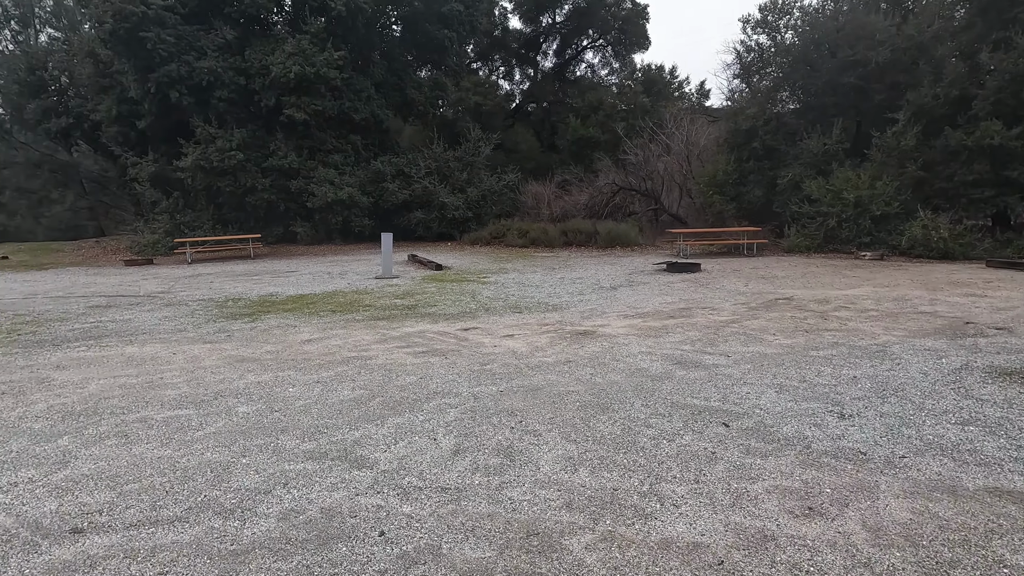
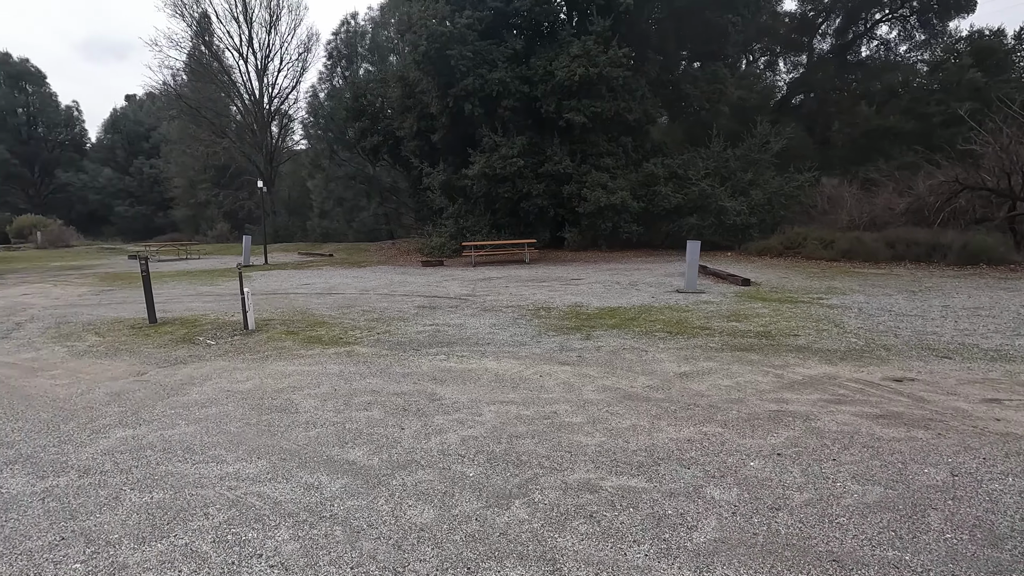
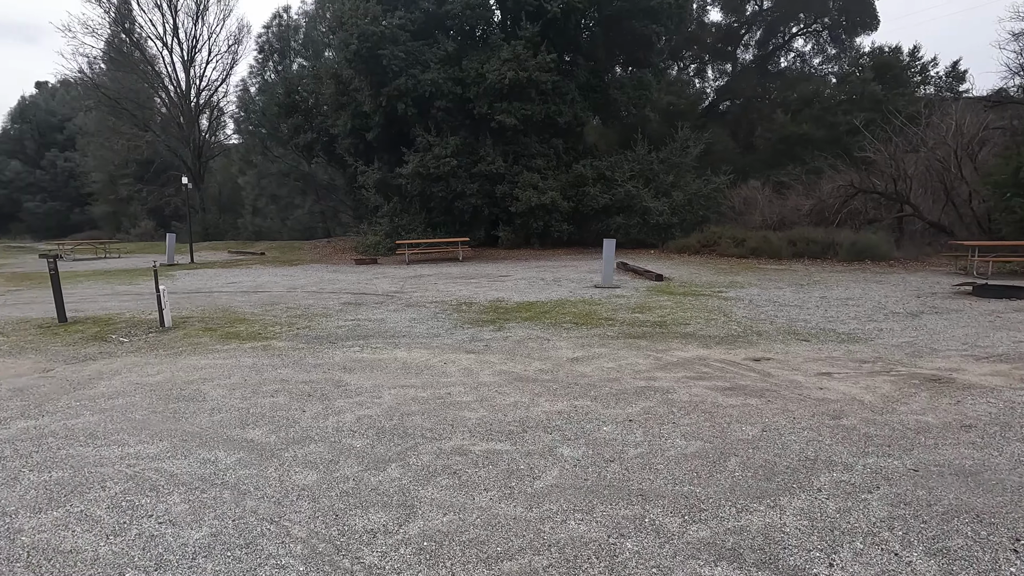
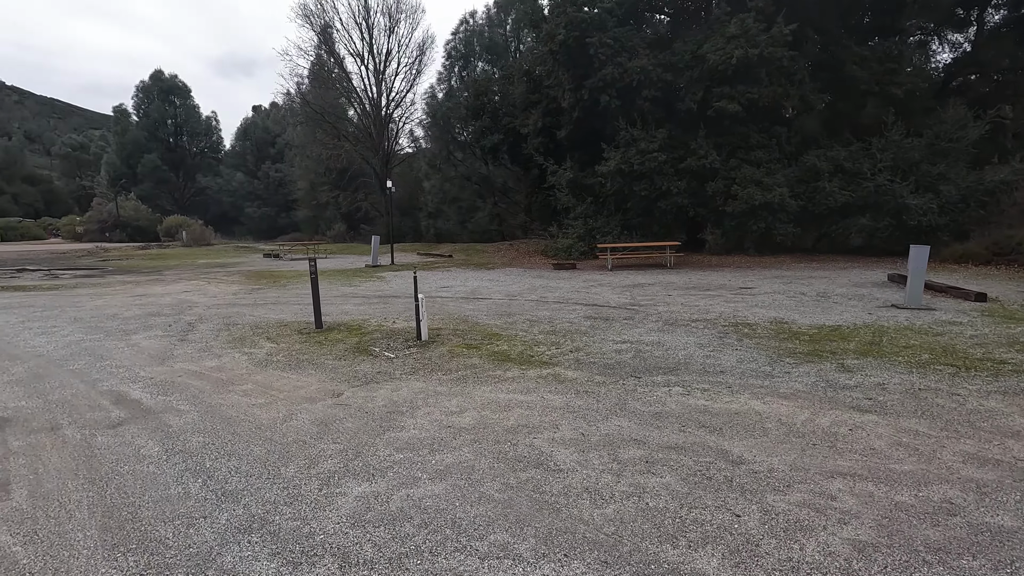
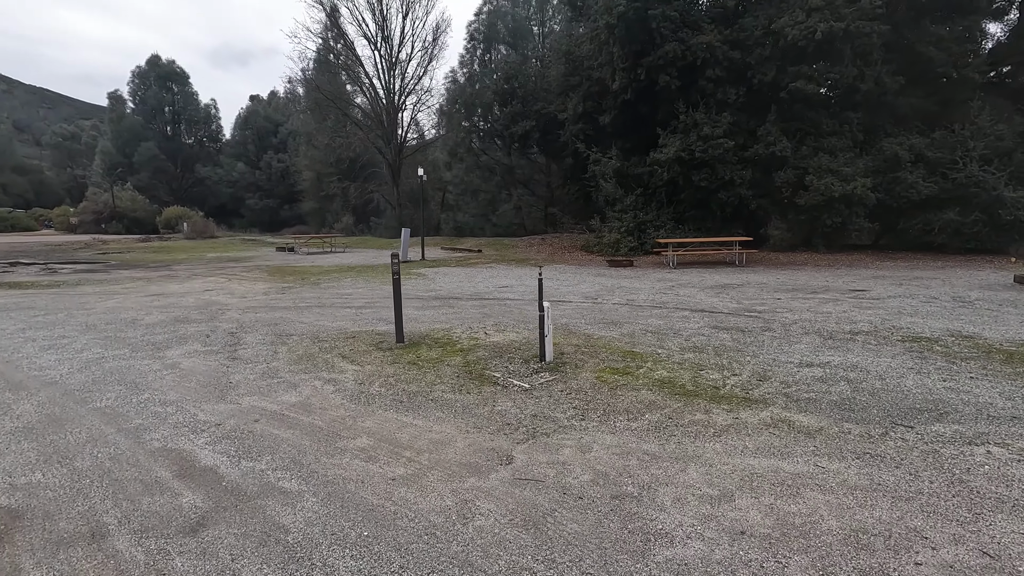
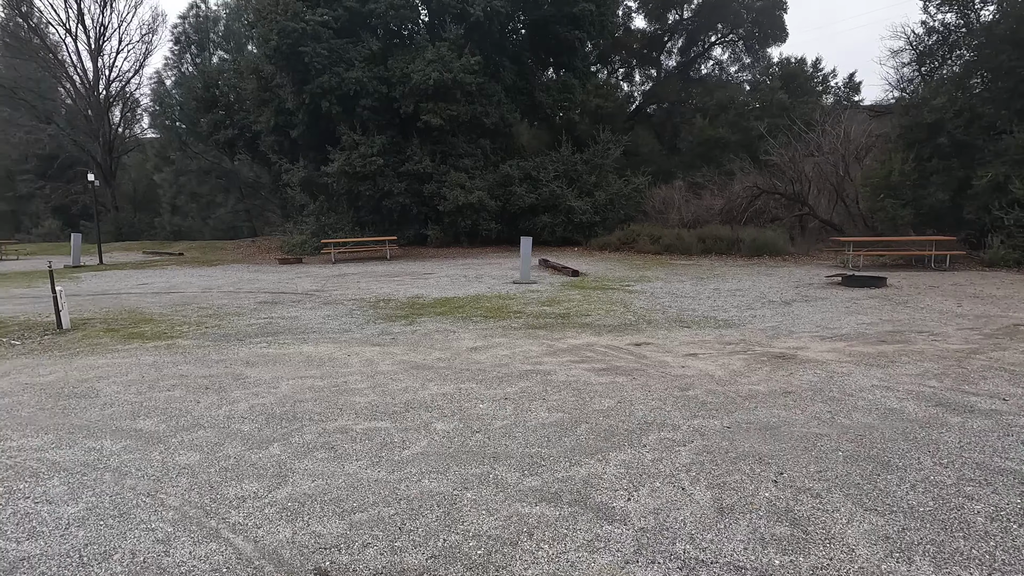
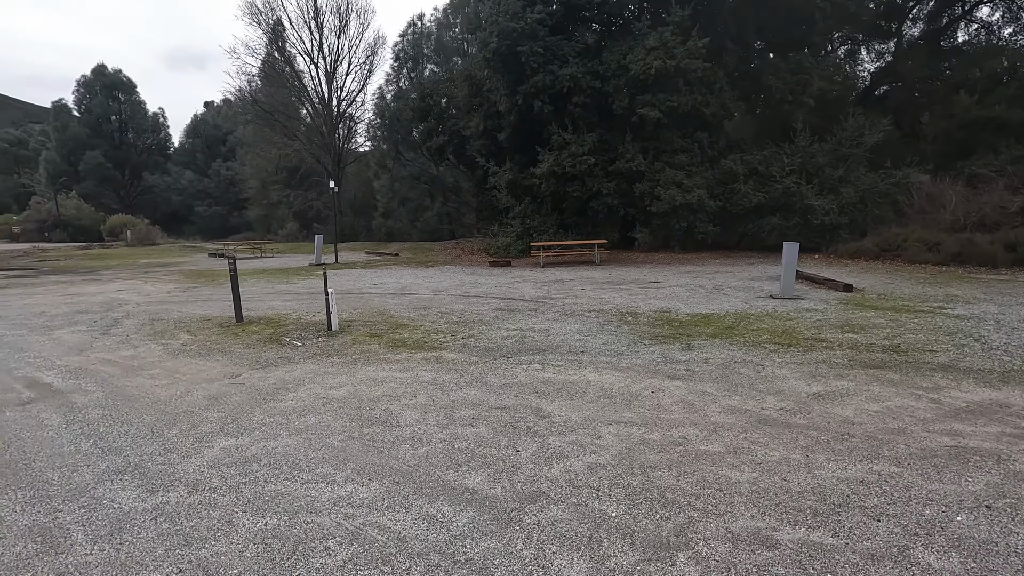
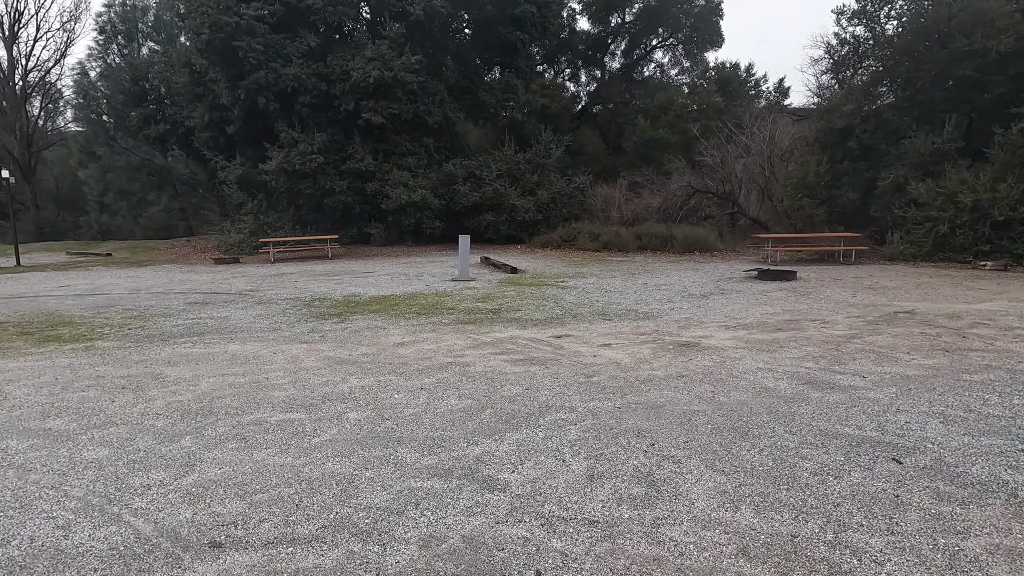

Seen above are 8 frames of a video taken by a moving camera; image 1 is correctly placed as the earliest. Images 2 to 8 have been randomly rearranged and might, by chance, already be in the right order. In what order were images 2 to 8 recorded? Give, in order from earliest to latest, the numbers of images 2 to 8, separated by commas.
8, 6, 3, 2, 7, 4, 5
